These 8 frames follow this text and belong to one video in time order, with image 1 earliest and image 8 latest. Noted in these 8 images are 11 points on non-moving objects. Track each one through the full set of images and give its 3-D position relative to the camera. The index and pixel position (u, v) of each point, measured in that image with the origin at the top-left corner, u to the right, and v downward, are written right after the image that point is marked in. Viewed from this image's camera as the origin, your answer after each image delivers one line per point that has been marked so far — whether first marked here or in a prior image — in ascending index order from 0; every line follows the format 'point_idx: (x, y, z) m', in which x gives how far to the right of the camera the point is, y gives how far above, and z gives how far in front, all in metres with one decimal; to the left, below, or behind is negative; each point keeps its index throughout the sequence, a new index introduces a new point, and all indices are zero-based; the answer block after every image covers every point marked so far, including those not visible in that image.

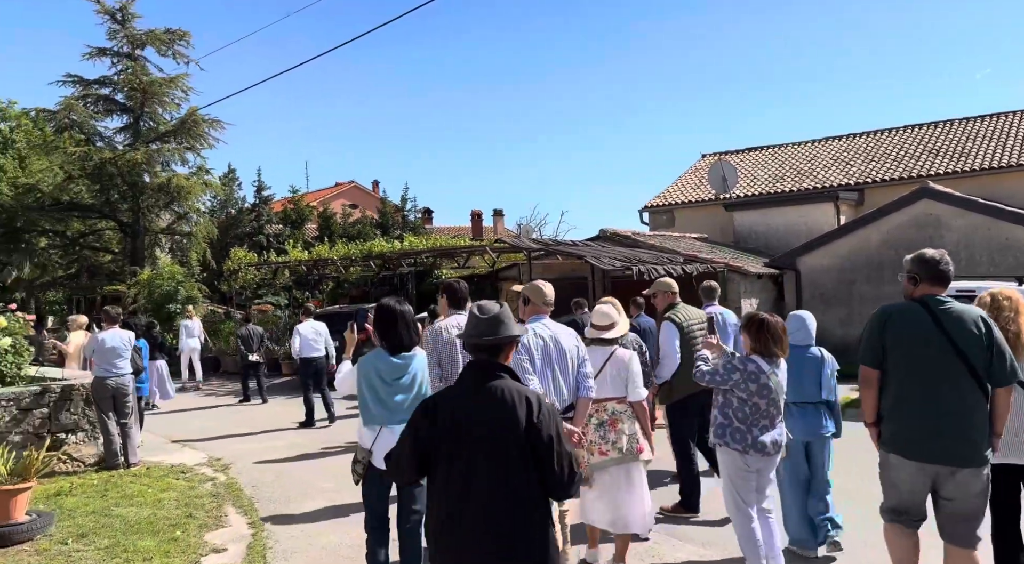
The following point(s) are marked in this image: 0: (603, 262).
0: (+1.3, +0.3, +12.0) m
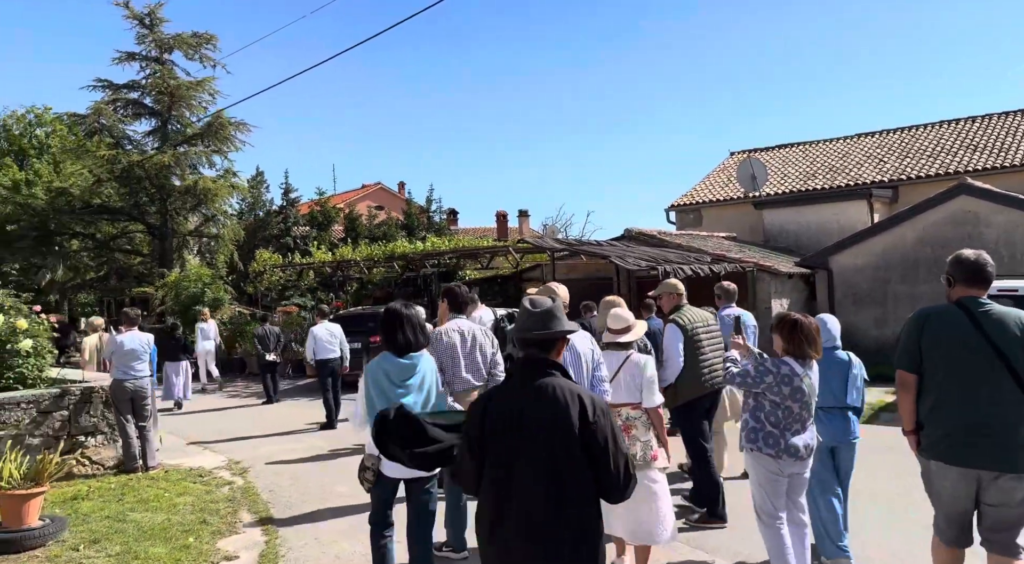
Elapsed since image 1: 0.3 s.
0: (+1.6, +0.3, +11.8) m
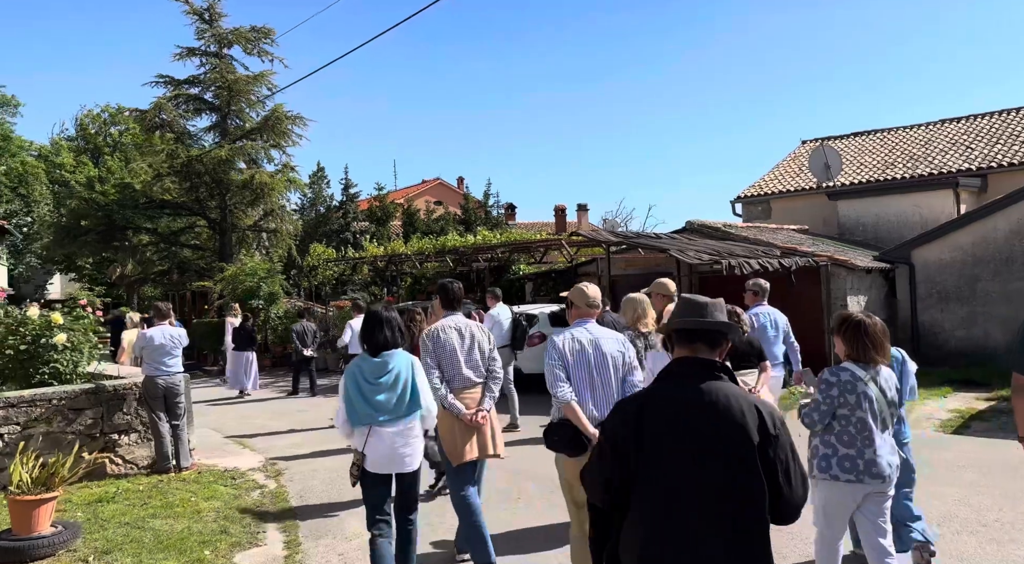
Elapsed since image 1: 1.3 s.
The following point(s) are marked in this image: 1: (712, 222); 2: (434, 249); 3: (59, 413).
0: (+2.3, +0.4, +11.0) m
1: (+3.4, +1.0, +14.1) m
2: (-1.7, +0.7, +18.3) m
3: (-4.0, -1.1, +7.4) m
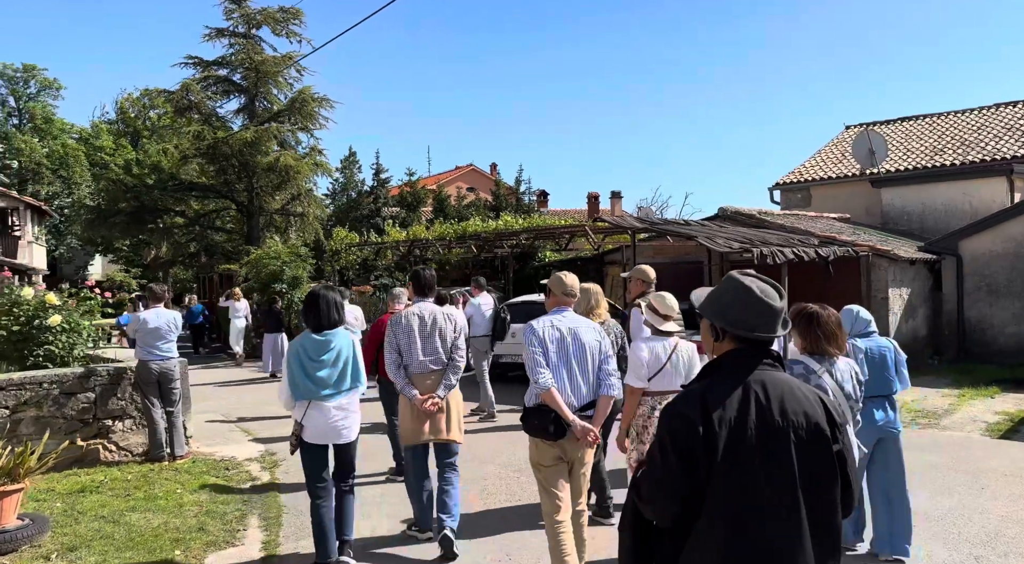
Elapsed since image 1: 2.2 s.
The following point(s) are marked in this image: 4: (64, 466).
0: (+2.6, +0.5, +10.5) m
1: (+3.7, +1.2, +13.4) m
2: (-1.2, +1.0, +17.9) m
3: (-3.9, -1.0, +7.1) m
4: (-3.8, -1.6, +7.2) m
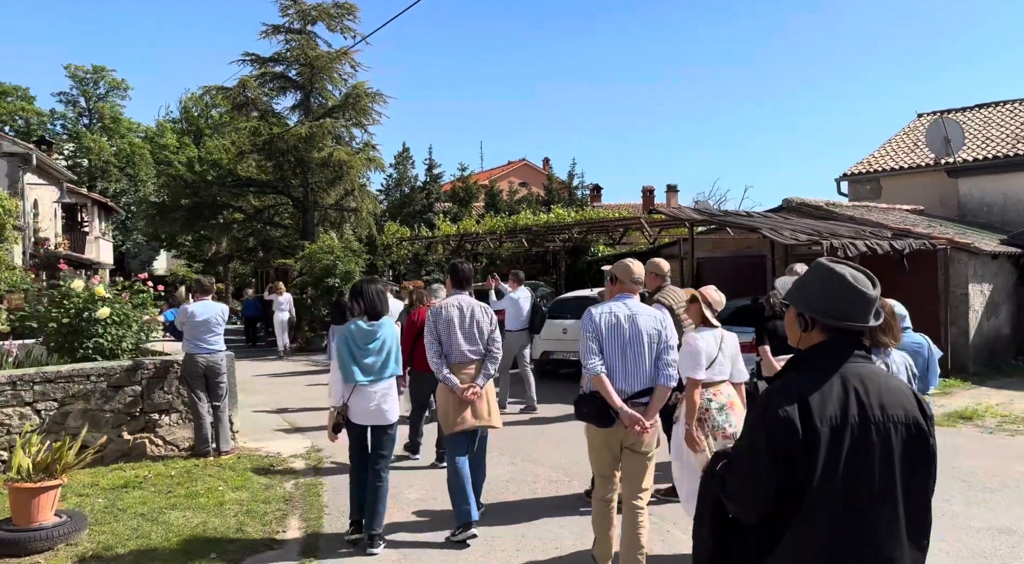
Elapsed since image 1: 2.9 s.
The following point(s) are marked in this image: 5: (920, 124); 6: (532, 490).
0: (+3.2, +0.5, +10.0) m
1: (+4.6, +1.2, +12.9) m
2: (0.0, +1.1, +17.6) m
3: (-3.5, -0.9, +7.0) m
4: (-3.4, -1.5, +7.1) m
5: (+9.1, +3.5, +19.1) m
6: (+0.1, -1.5, +6.2) m
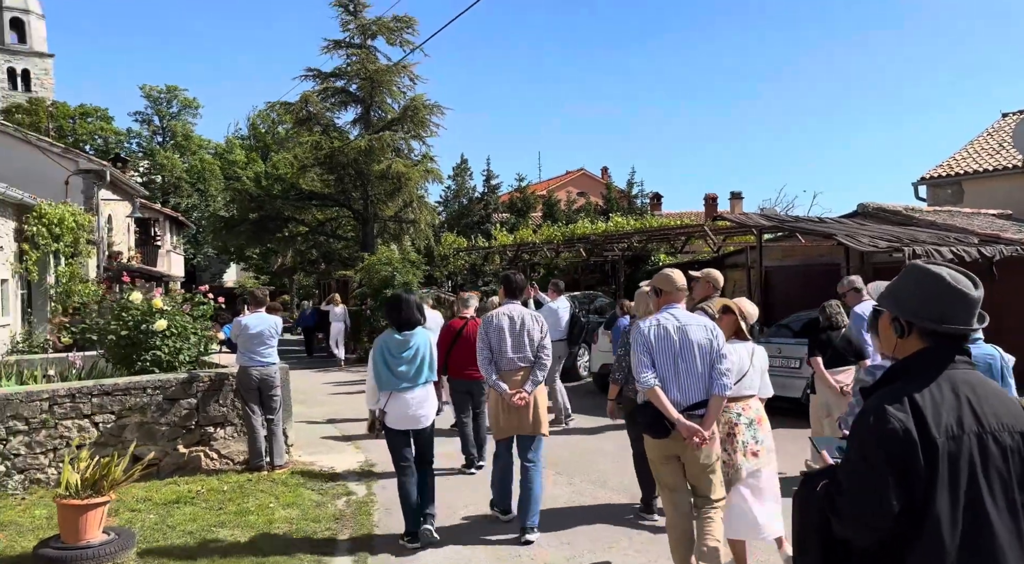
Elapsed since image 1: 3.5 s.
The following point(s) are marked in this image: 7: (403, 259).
0: (+3.9, +0.4, +9.5) m
1: (+5.4, +1.1, +12.3) m
2: (+1.2, +0.9, +17.3) m
3: (-3.0, -1.0, +7.0) m
4: (-2.9, -1.6, +7.1) m
5: (+10.4, +3.3, +18.2) m
6: (+0.6, -1.6, +6.0) m
7: (-2.4, +0.5, +18.6) m
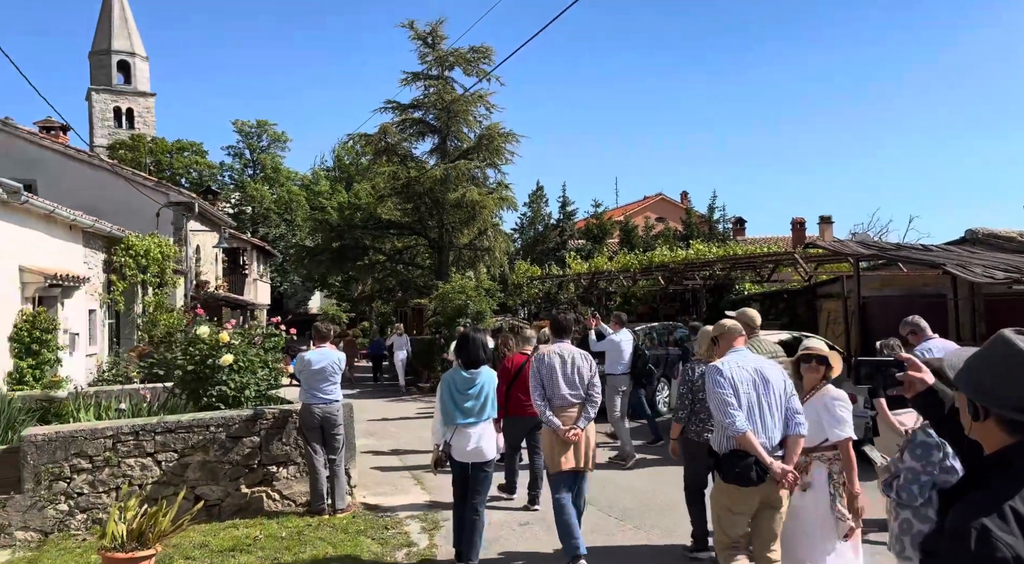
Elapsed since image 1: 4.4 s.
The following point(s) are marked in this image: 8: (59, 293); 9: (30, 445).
0: (+4.7, +0.1, +8.7) m
1: (+6.5, +0.7, +11.3) m
2: (+2.7, +0.3, +16.8) m
3: (-2.4, -1.3, +6.8) m
4: (-2.3, -1.9, +6.9) m
5: (+12.0, +2.8, +16.8) m
6: (+1.0, -1.9, +5.4) m
7: (-0.7, -0.1, +18.3) m
8: (-7.3, -0.2, +13.6) m
9: (-3.6, -1.2, +6.4) m
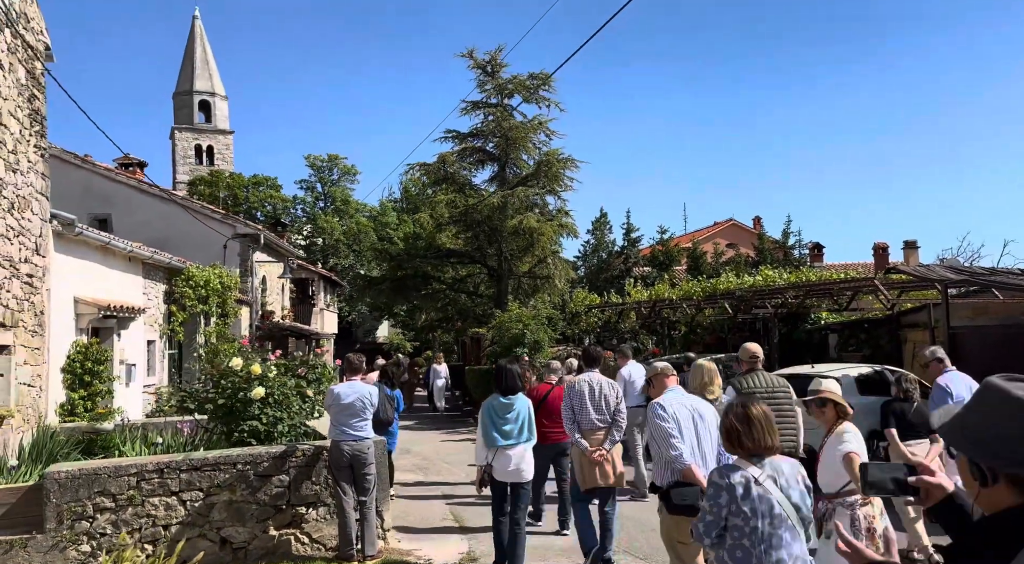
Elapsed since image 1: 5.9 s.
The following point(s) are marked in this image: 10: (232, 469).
0: (+5.1, -0.1, +7.8) m
1: (+7.1, +0.4, +10.3) m
2: (+3.8, -0.2, +16.0) m
3: (-2.1, -1.5, +6.5) m
4: (-2.0, -2.1, +6.5) m
5: (+13.1, +2.3, +15.4) m
6: (+1.2, -2.0, +4.8) m
7: (+0.5, -0.7, +17.8) m
8: (-6.4, -0.7, +13.6) m
9: (-3.3, -1.5, +6.1) m
10: (-2.1, -1.4, +6.4) m
